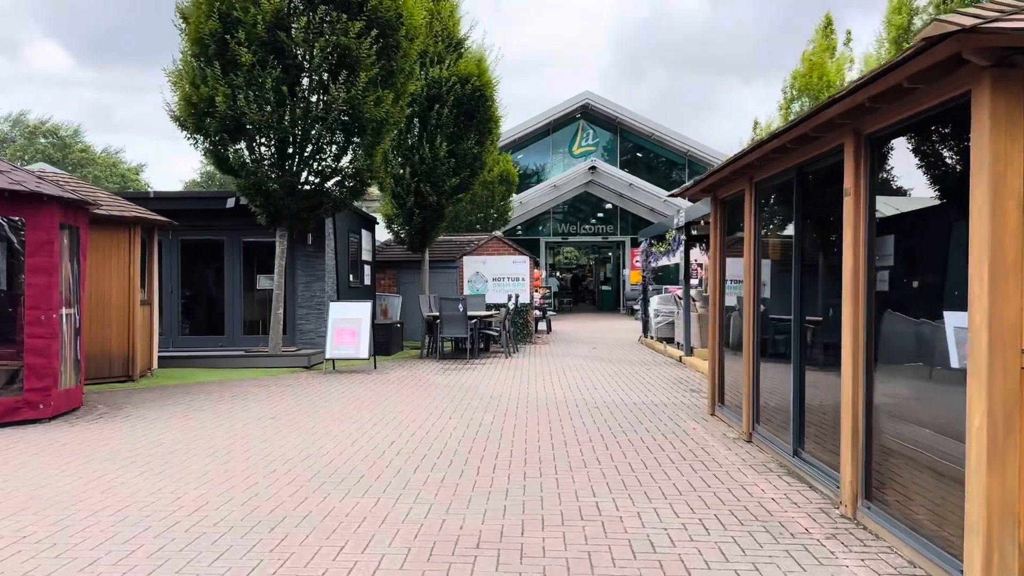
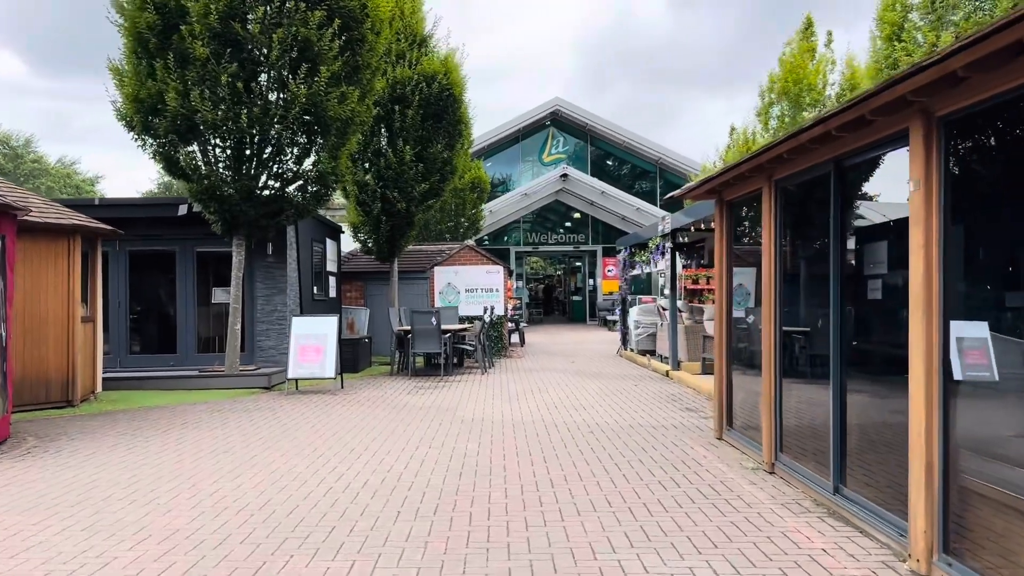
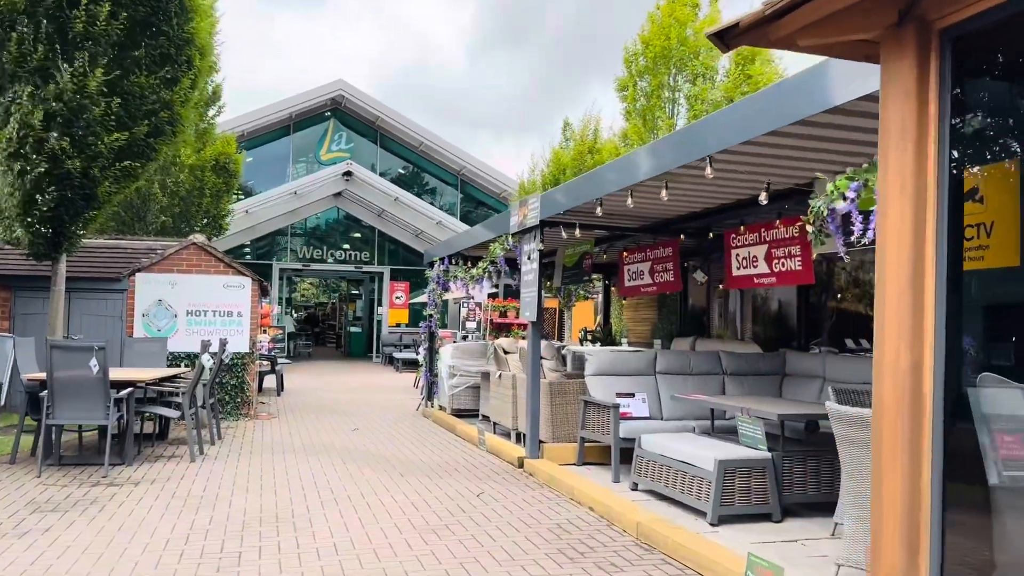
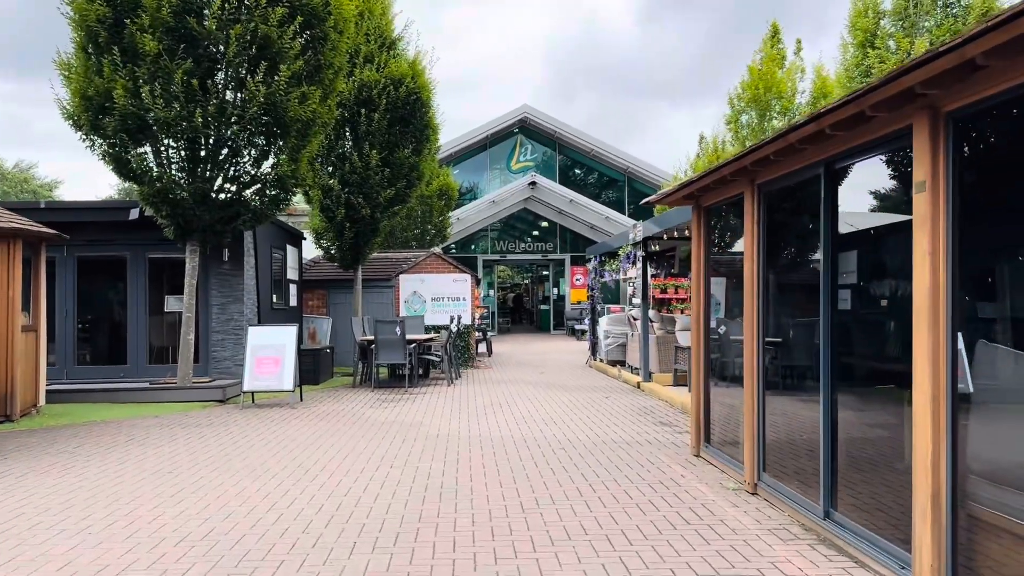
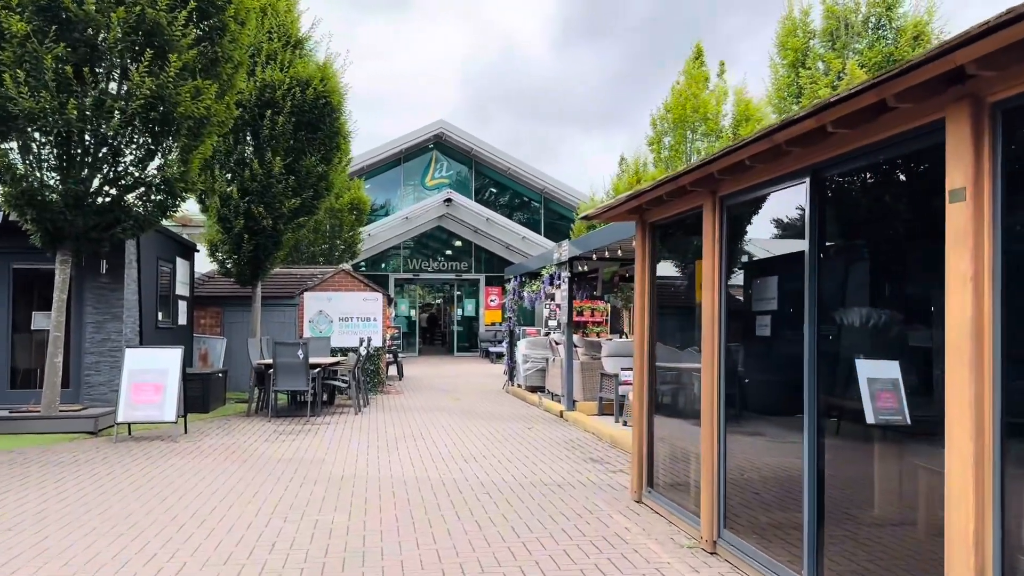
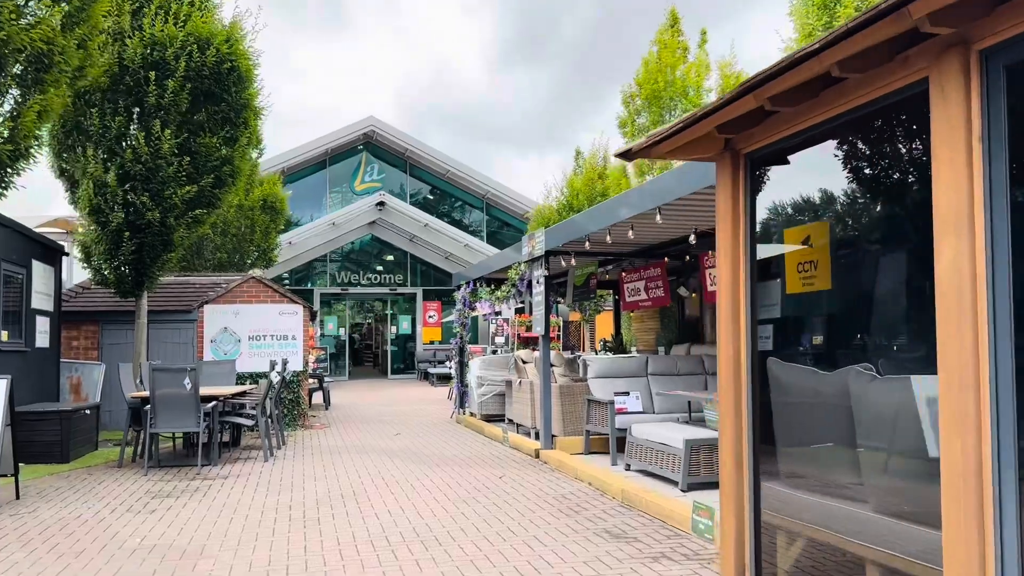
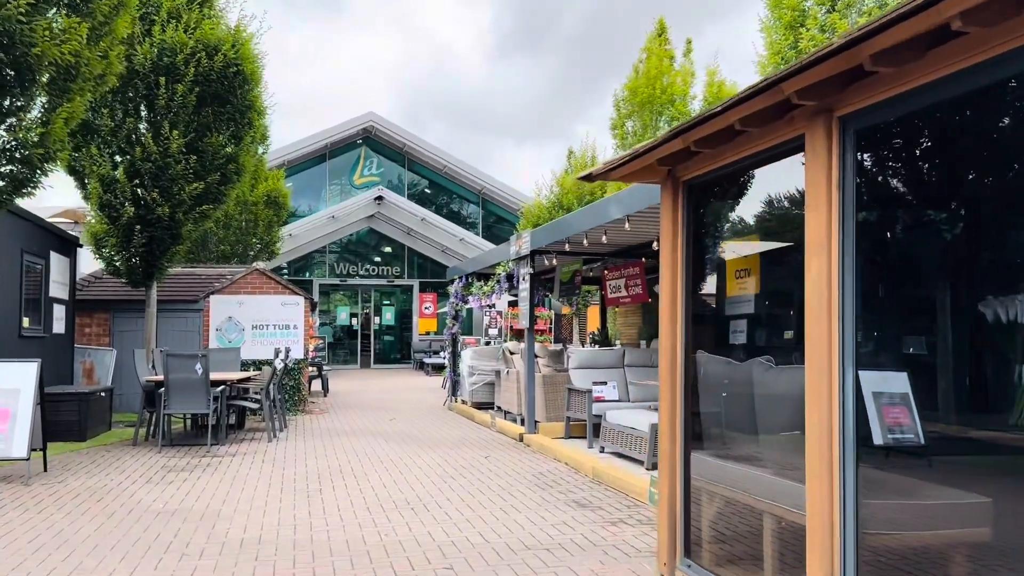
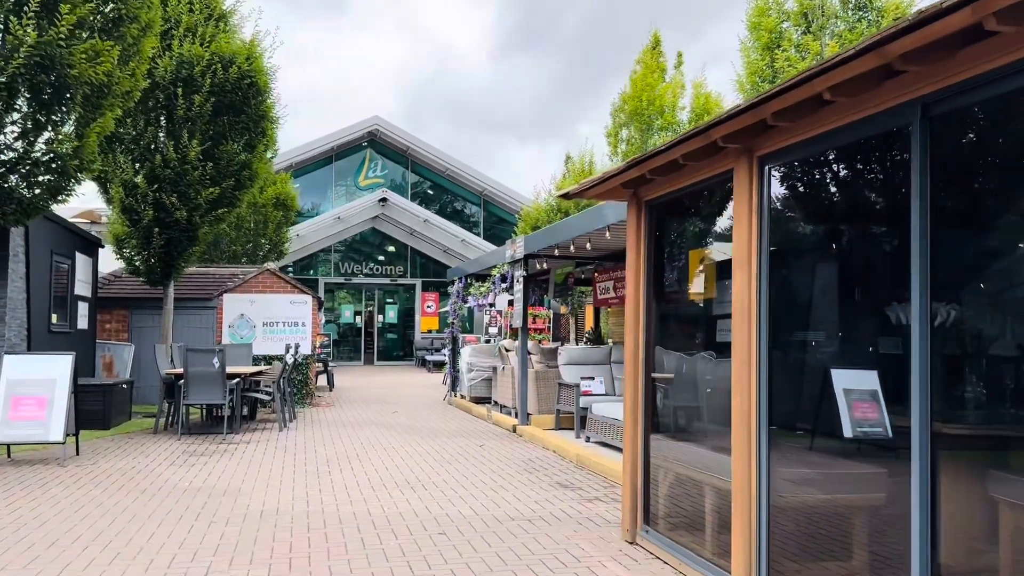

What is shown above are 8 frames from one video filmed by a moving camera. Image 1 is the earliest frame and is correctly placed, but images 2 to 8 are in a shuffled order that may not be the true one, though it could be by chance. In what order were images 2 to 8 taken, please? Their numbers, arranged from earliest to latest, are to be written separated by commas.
2, 4, 5, 8, 7, 6, 3
